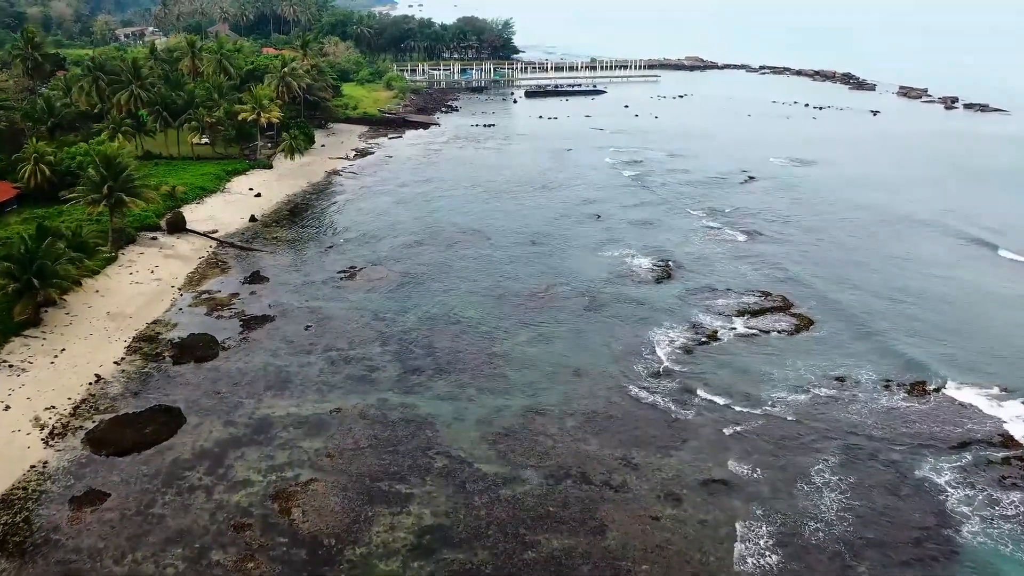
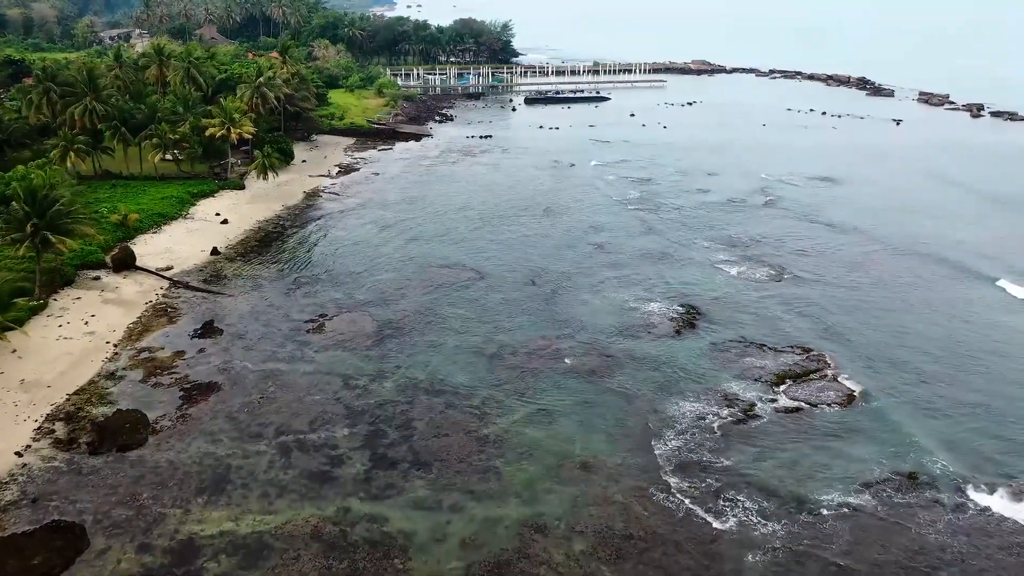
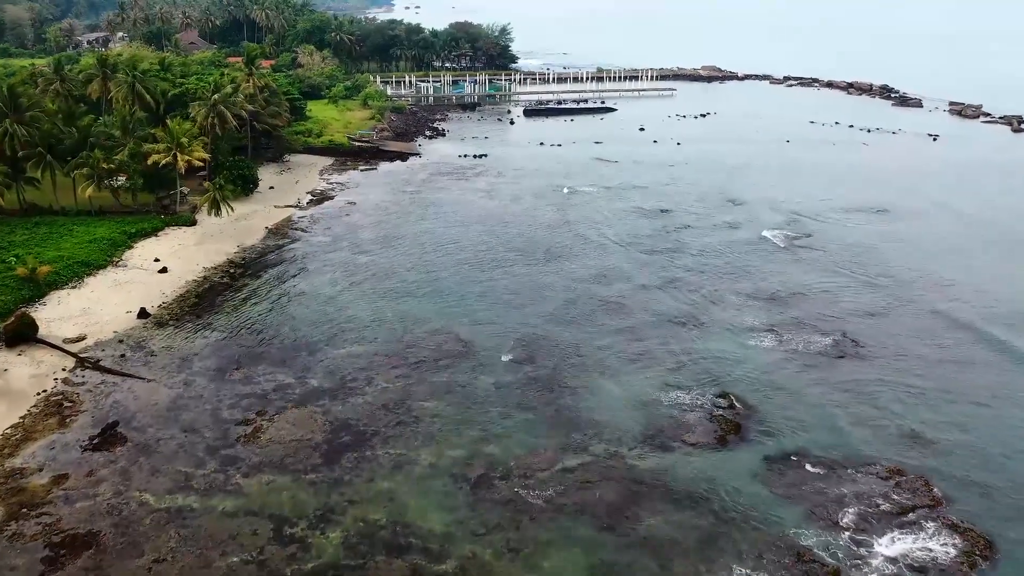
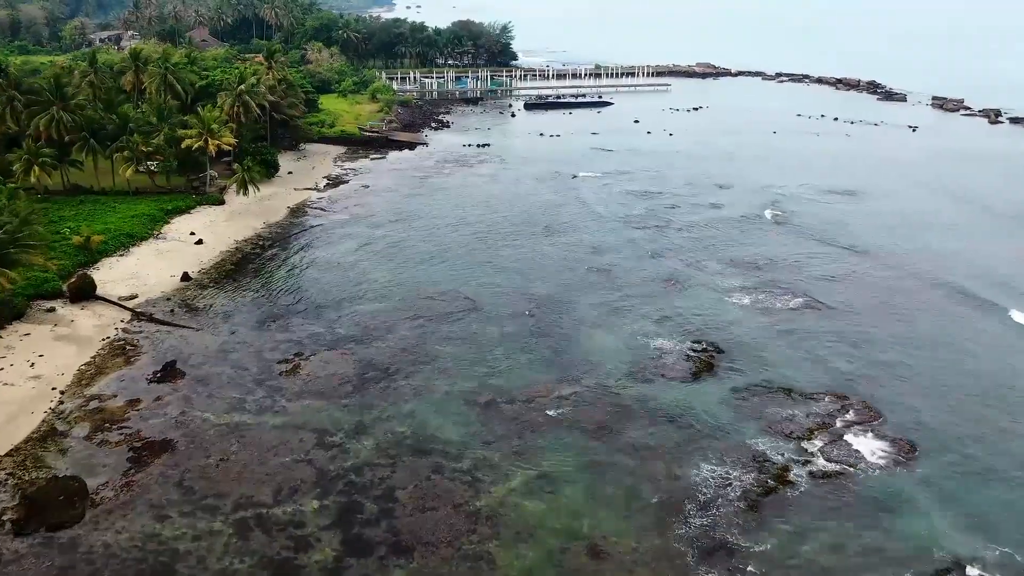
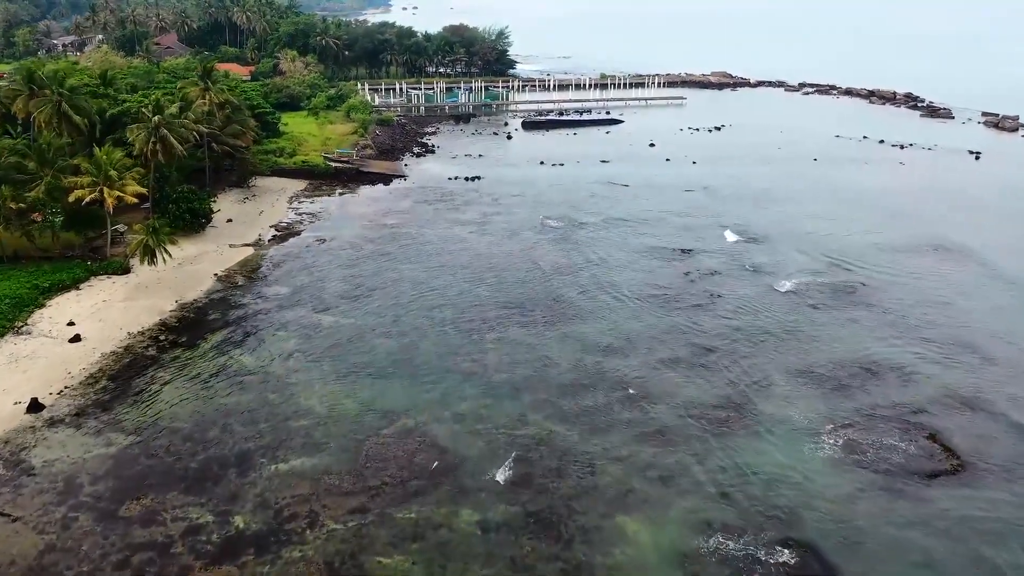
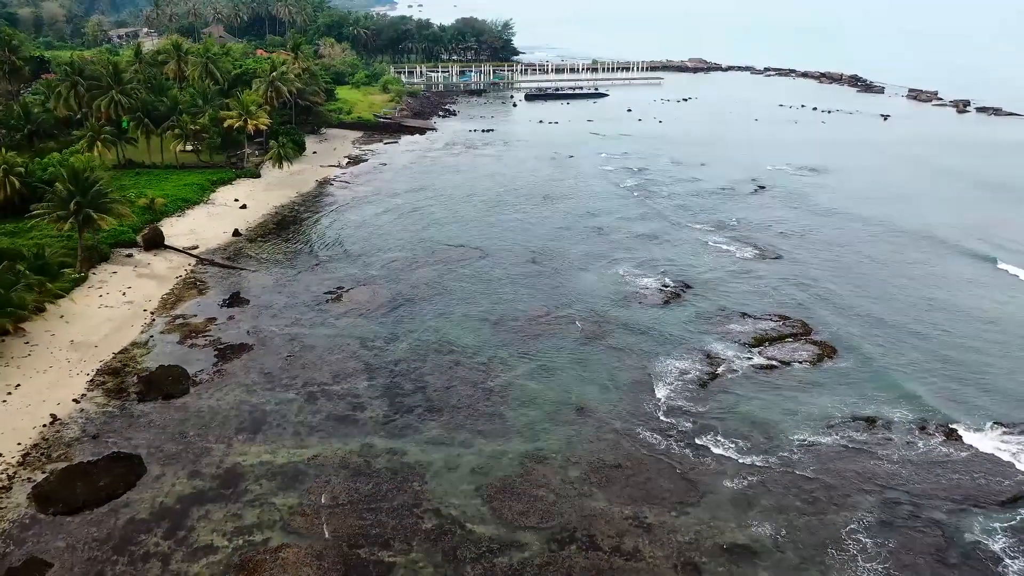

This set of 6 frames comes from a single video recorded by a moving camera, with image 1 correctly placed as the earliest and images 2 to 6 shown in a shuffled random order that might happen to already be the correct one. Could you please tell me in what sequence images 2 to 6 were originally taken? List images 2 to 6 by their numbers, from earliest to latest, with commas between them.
6, 2, 4, 3, 5
